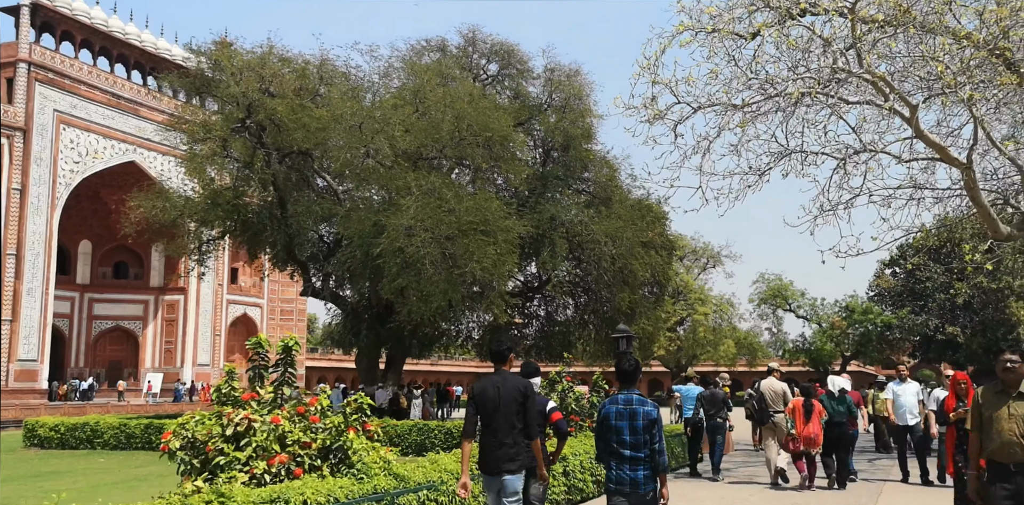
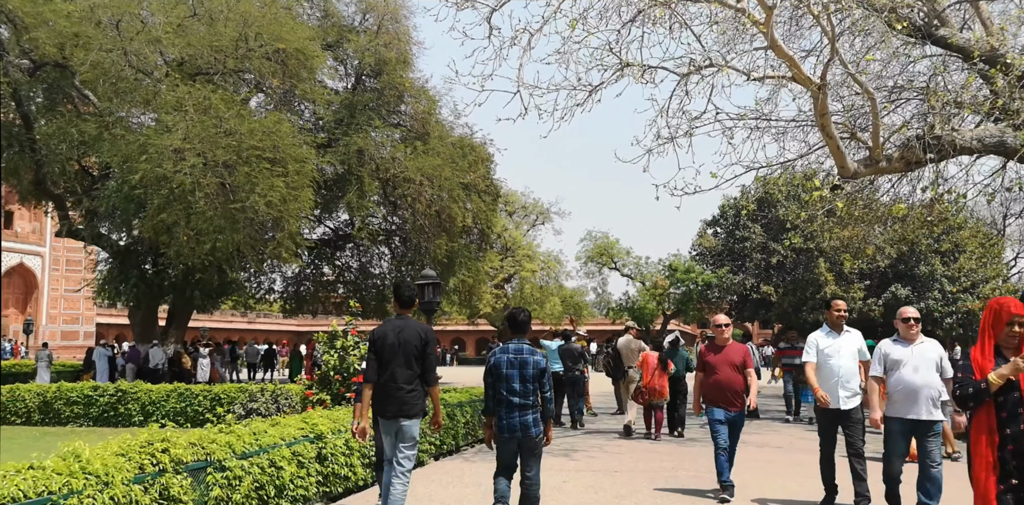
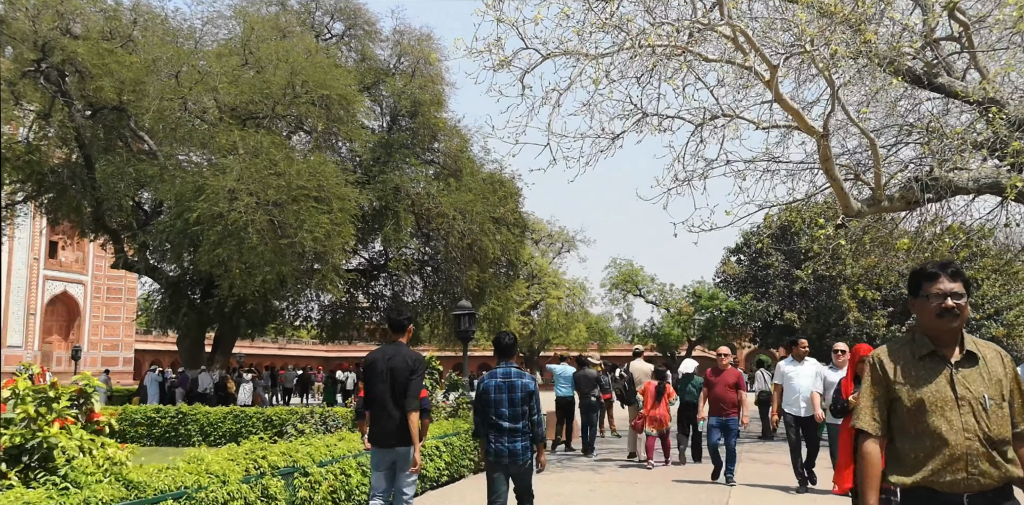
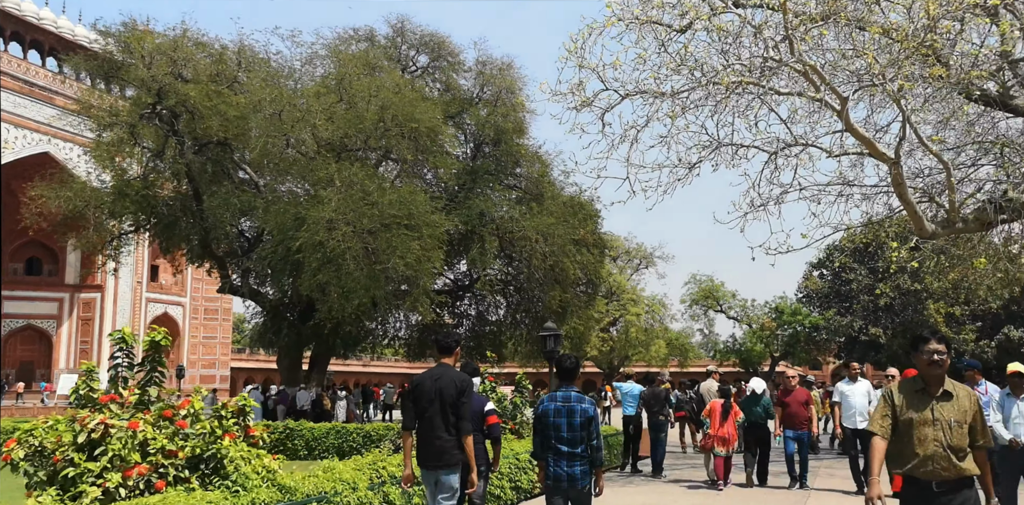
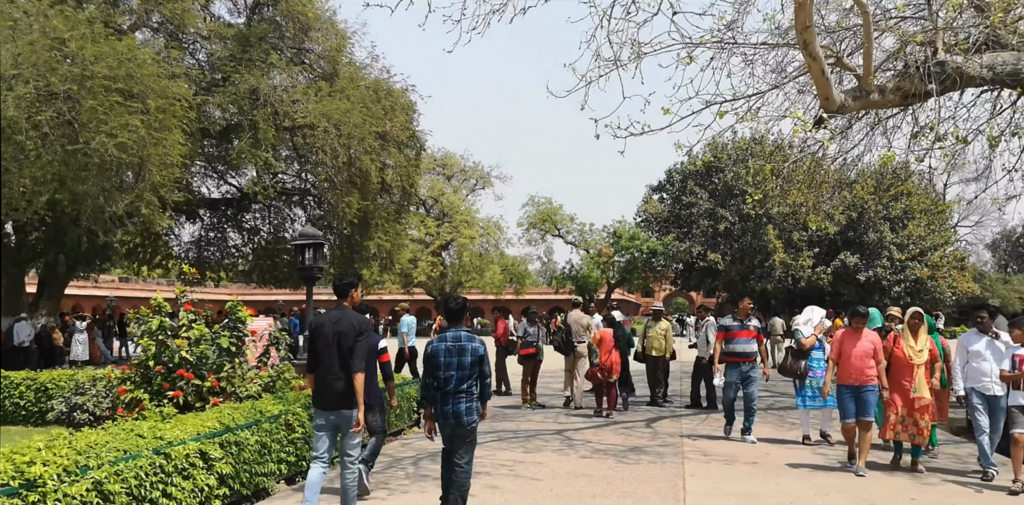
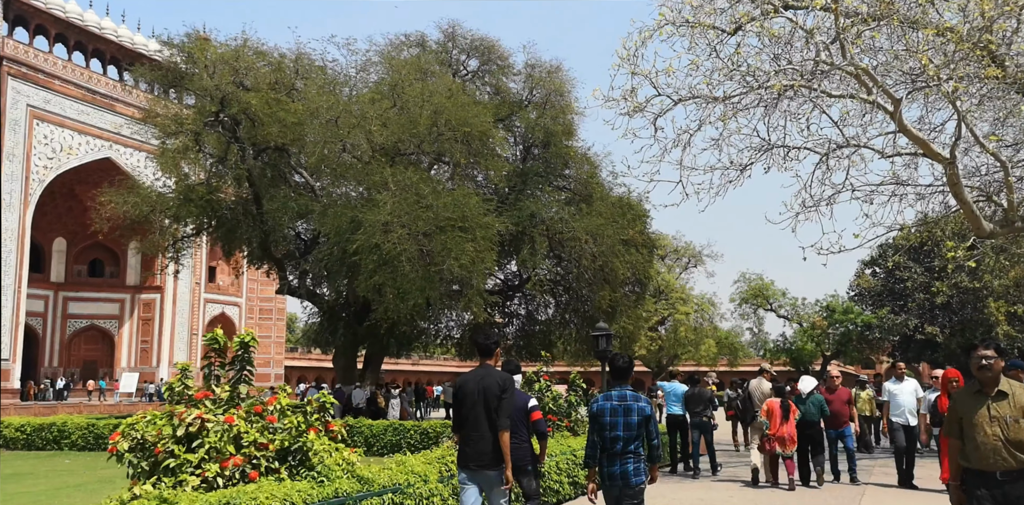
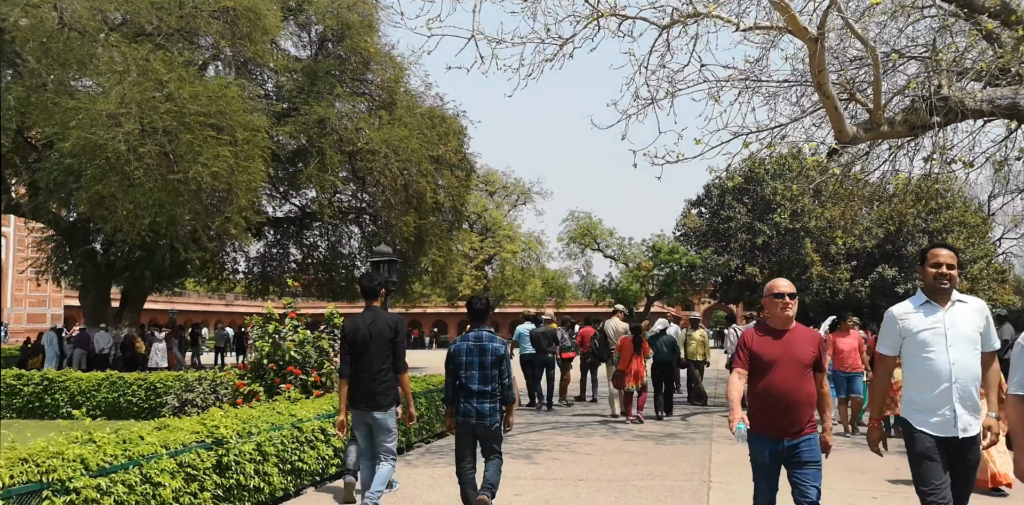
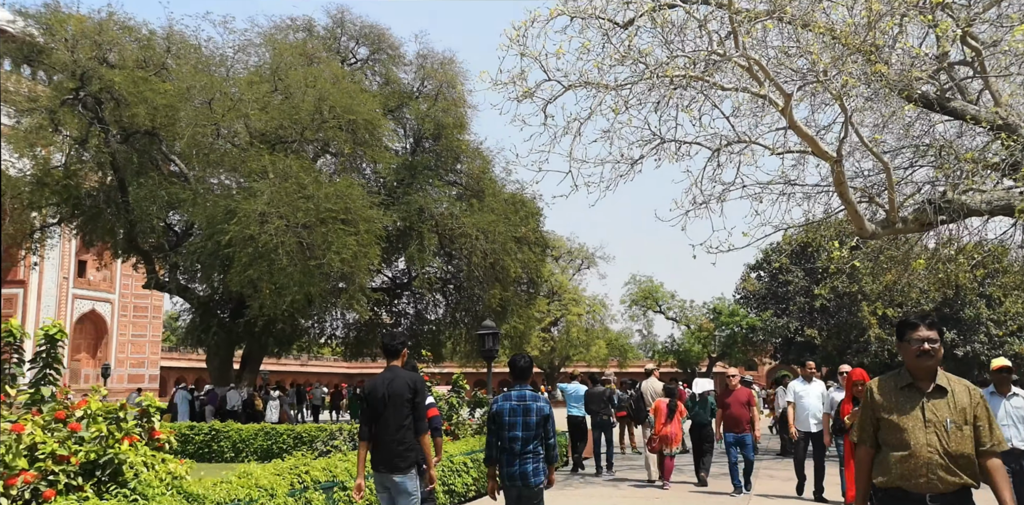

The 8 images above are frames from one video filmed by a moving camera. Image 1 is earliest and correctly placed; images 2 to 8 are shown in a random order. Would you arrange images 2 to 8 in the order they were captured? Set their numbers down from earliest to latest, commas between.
6, 4, 8, 3, 2, 7, 5
